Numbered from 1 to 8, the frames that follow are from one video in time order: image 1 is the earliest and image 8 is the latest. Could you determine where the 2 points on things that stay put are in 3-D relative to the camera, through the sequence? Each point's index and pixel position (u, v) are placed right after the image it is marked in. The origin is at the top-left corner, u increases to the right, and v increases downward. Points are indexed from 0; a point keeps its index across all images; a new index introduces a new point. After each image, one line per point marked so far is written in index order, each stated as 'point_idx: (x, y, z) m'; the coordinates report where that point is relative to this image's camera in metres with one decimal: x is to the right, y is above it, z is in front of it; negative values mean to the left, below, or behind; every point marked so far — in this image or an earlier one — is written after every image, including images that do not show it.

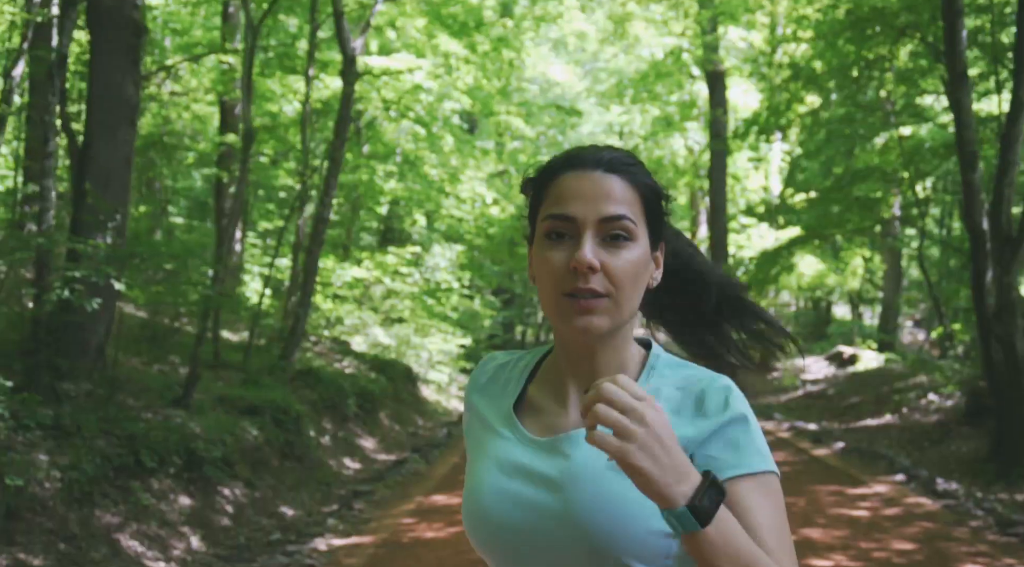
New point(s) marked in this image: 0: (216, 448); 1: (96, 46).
0: (-2.7, -1.5, +8.0) m
1: (-3.9, +2.2, +8.1) m
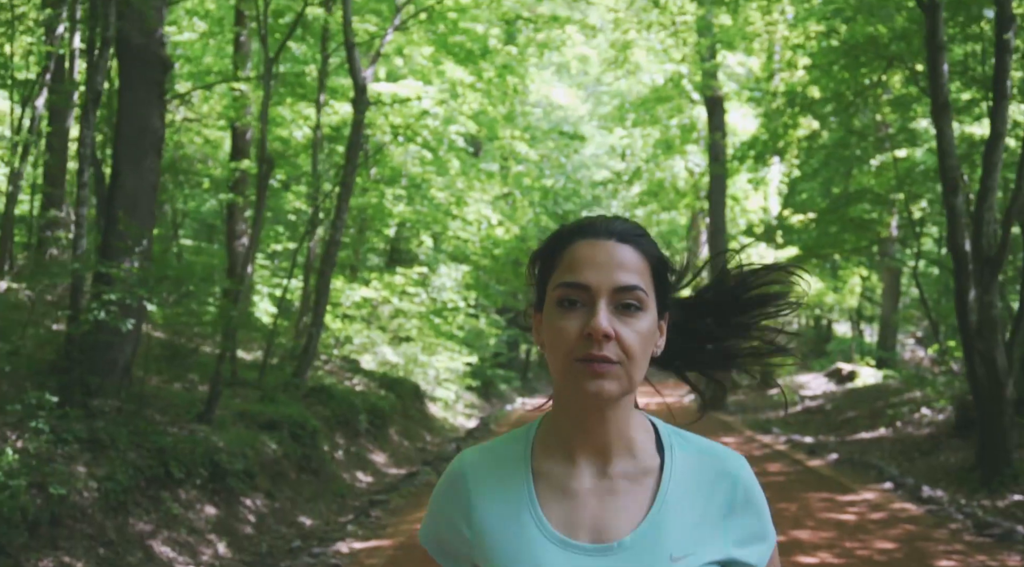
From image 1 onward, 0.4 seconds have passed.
0: (-2.6, -1.7, +8.4) m
1: (-3.8, +2.0, +8.6) m
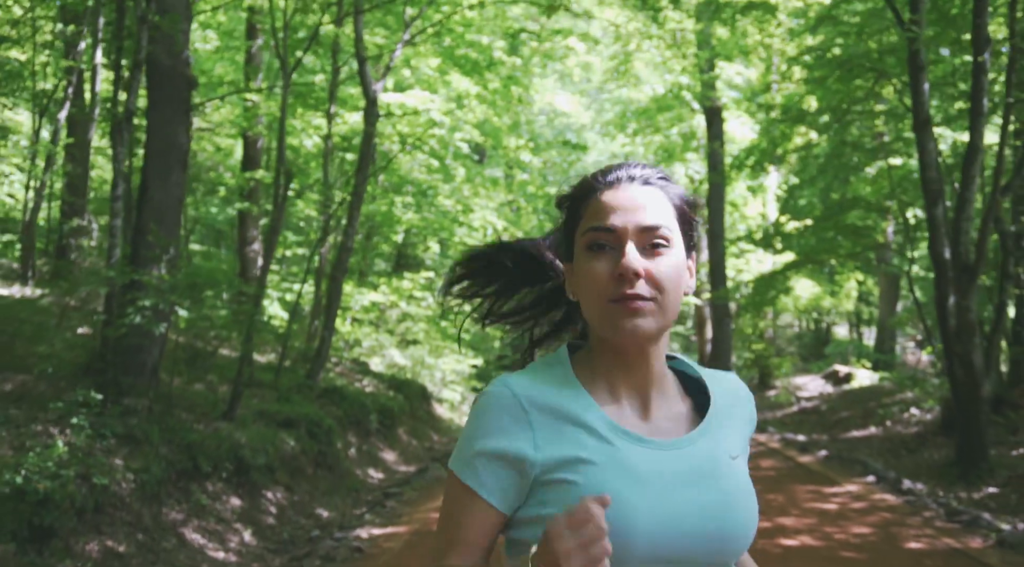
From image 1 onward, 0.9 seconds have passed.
0: (-2.6, -1.8, +8.9) m
1: (-3.8, +1.9, +9.2) m
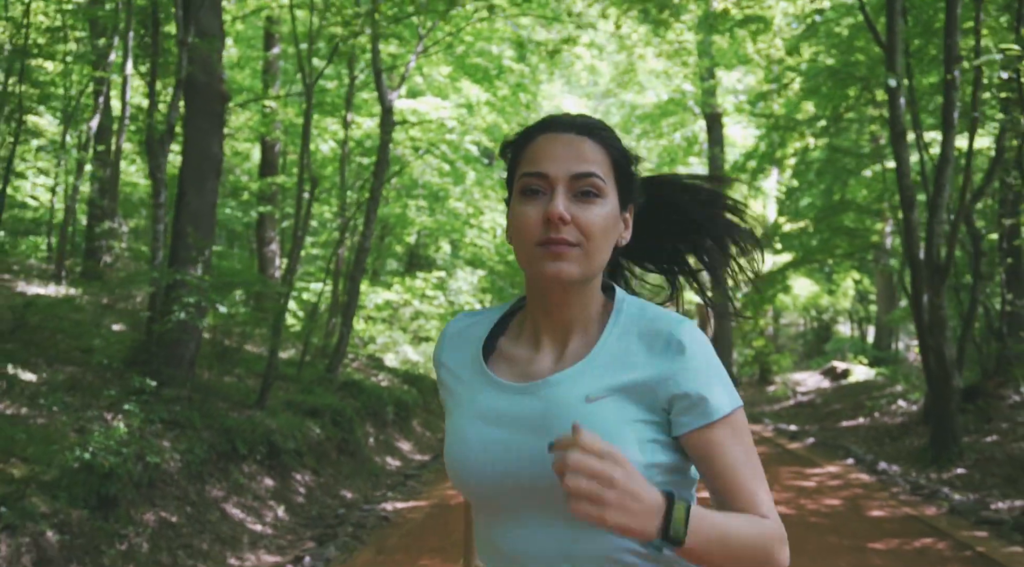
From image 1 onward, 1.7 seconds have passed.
0: (-2.5, -1.7, +9.7) m
1: (-3.7, +1.9, +10.0) m
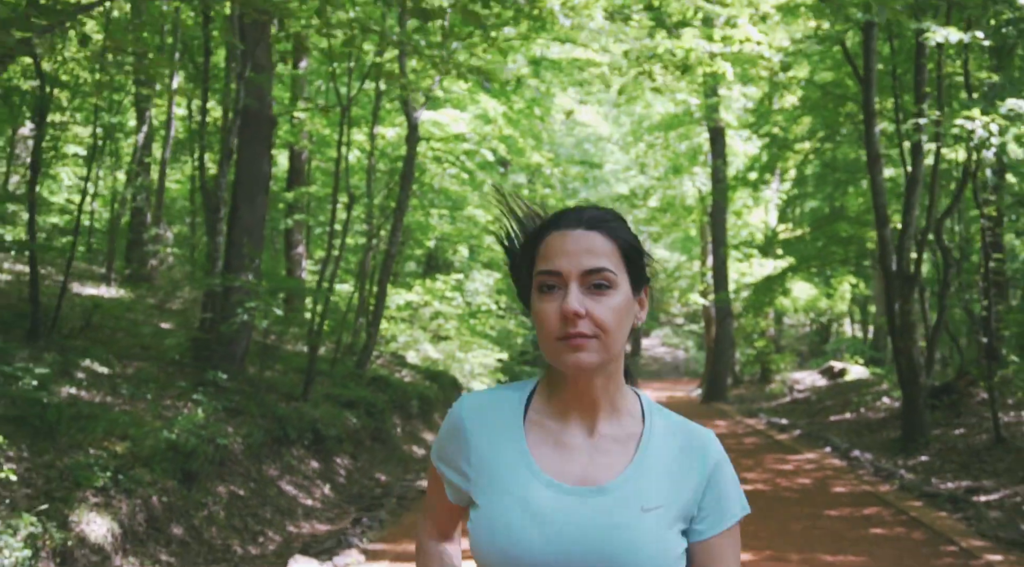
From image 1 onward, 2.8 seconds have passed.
0: (-2.3, -1.8, +10.9) m
1: (-3.4, +1.9, +11.2) m
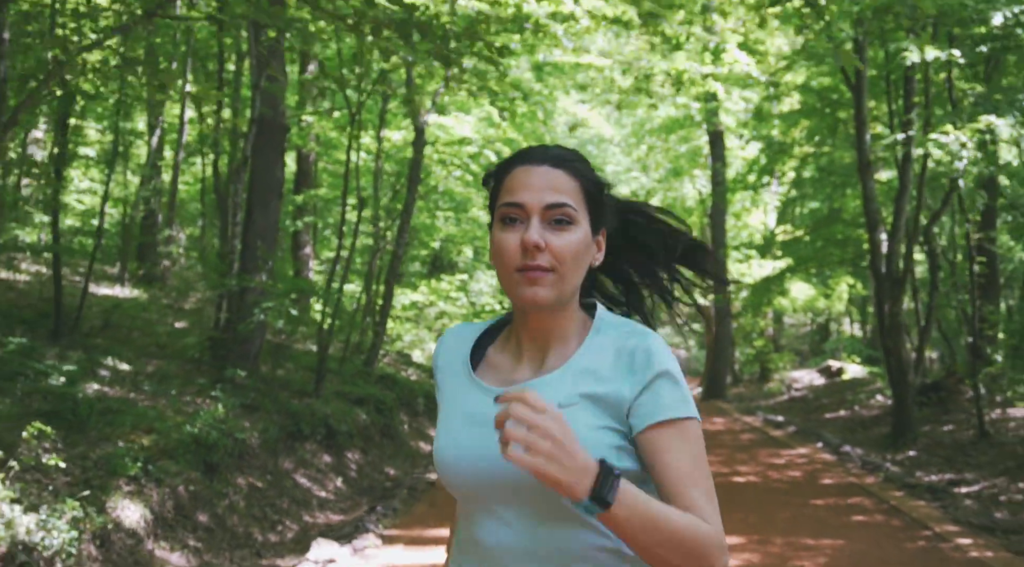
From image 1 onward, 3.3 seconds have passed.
0: (-2.2, -1.8, +11.4) m
1: (-3.4, +1.9, +11.6) m
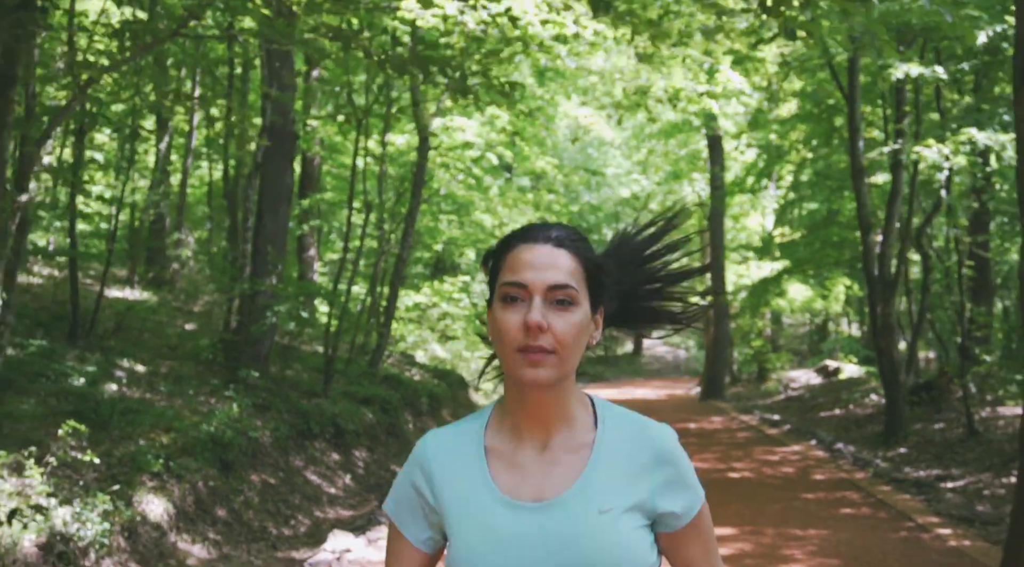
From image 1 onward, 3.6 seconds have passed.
0: (-2.2, -1.9, +11.7) m
1: (-3.4, +1.8, +12.0) m
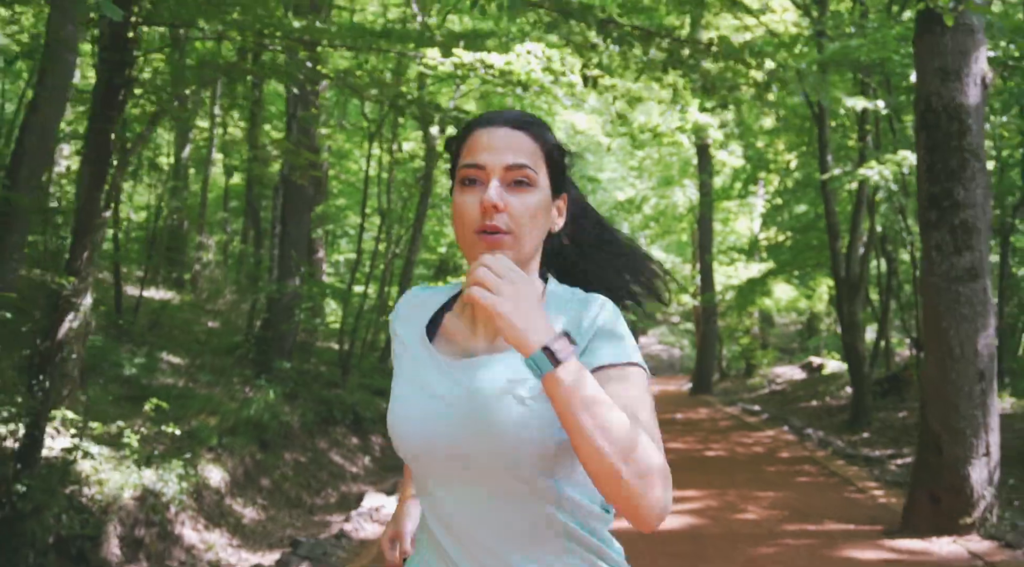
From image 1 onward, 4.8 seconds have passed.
0: (-2.1, -1.9, +12.9) m
1: (-3.3, +1.8, +13.1) m
